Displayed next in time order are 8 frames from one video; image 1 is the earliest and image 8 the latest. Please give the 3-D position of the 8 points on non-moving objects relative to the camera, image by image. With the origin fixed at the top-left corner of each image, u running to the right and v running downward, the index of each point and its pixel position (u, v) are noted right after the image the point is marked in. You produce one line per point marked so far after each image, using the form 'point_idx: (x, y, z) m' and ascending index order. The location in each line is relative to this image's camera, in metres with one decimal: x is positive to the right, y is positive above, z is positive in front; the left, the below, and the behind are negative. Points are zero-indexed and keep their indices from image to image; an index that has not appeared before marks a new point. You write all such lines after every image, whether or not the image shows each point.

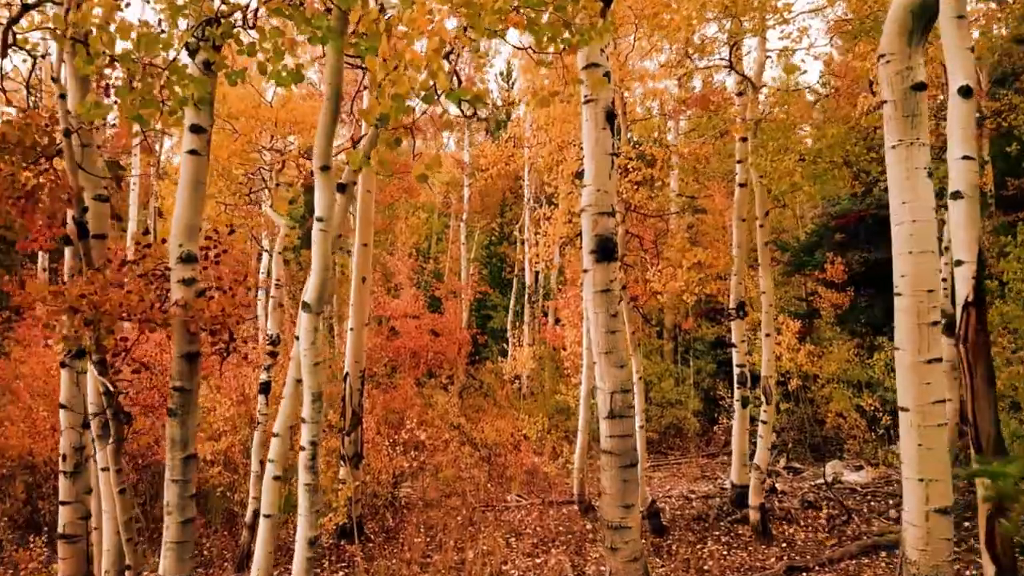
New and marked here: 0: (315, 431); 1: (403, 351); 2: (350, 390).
0: (-1.1, -0.8, +4.2) m
1: (-2.5, -1.4, +16.7) m
2: (-2.2, -1.4, +9.9) m
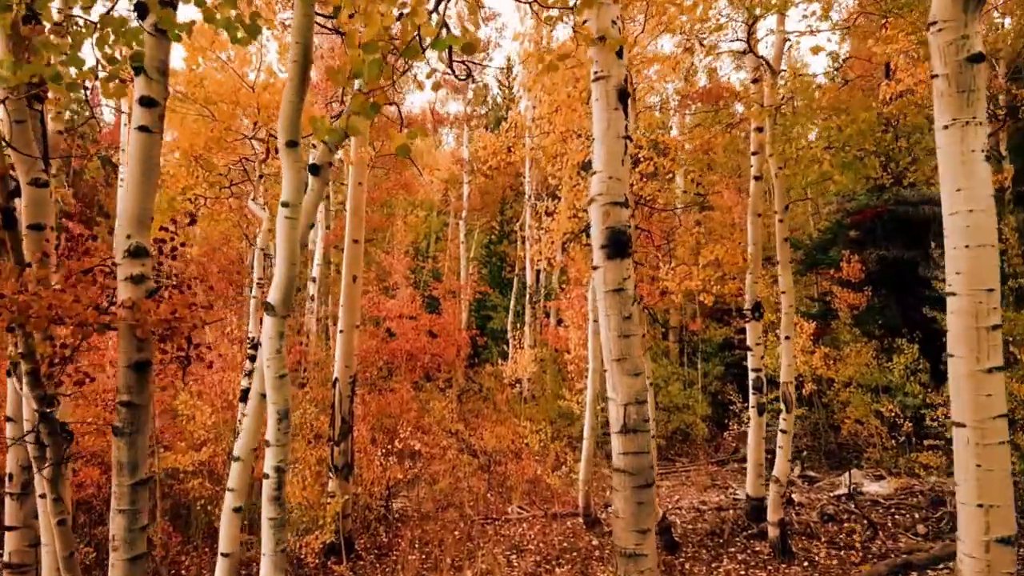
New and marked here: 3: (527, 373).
0: (-1.1, -0.8, +3.6) m
1: (-2.5, -1.4, +16.1) m
2: (-2.1, -1.4, +9.2) m
3: (+0.3, -1.8, +15.3) m
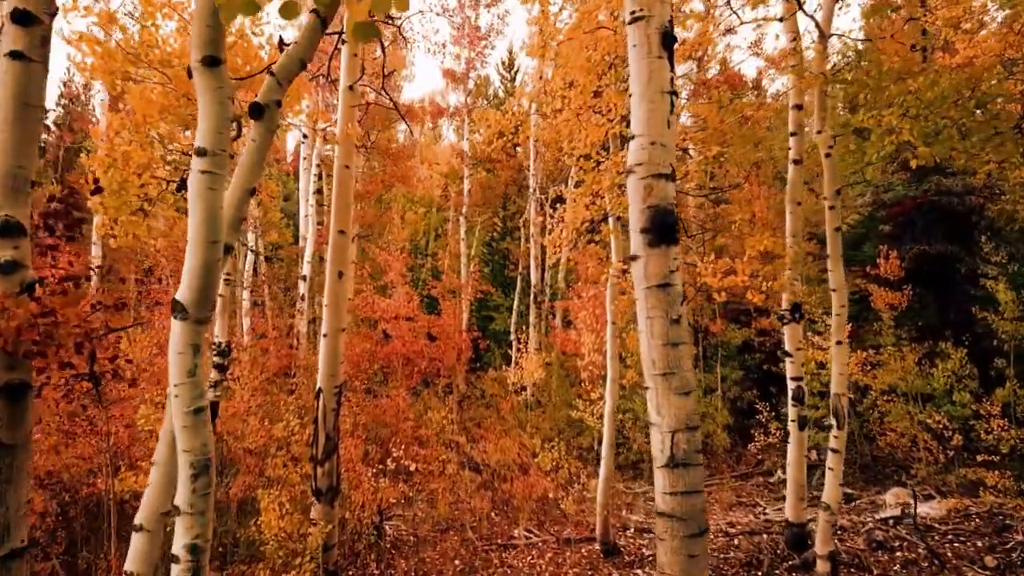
0: (-1.0, -0.8, +2.4) m
1: (-2.4, -1.4, +14.9) m
2: (-2.1, -1.3, +8.0) m
3: (+0.4, -1.7, +14.1) m
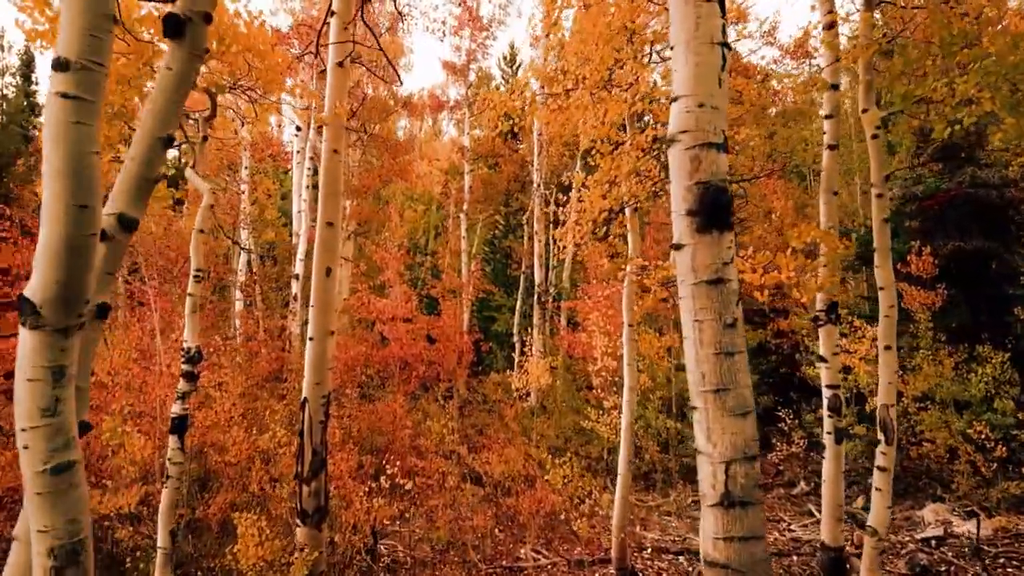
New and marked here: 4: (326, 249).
0: (-0.9, -0.8, +1.6) m
1: (-2.3, -1.4, +14.1) m
2: (-2.0, -1.3, +7.2) m
3: (+0.5, -1.7, +13.3) m
4: (-1.8, +0.4, +7.4) m
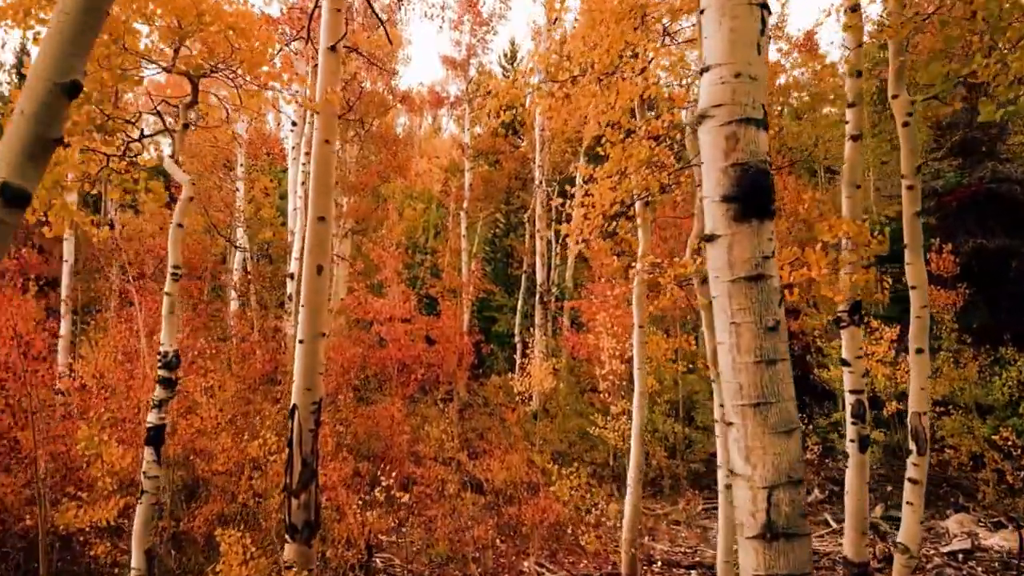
0: (-0.9, -0.8, +1.1) m
1: (-2.2, -1.4, +13.6) m
2: (-1.9, -1.3, +6.7) m
3: (+0.5, -1.7, +12.8) m
4: (-1.8, +0.4, +6.9) m
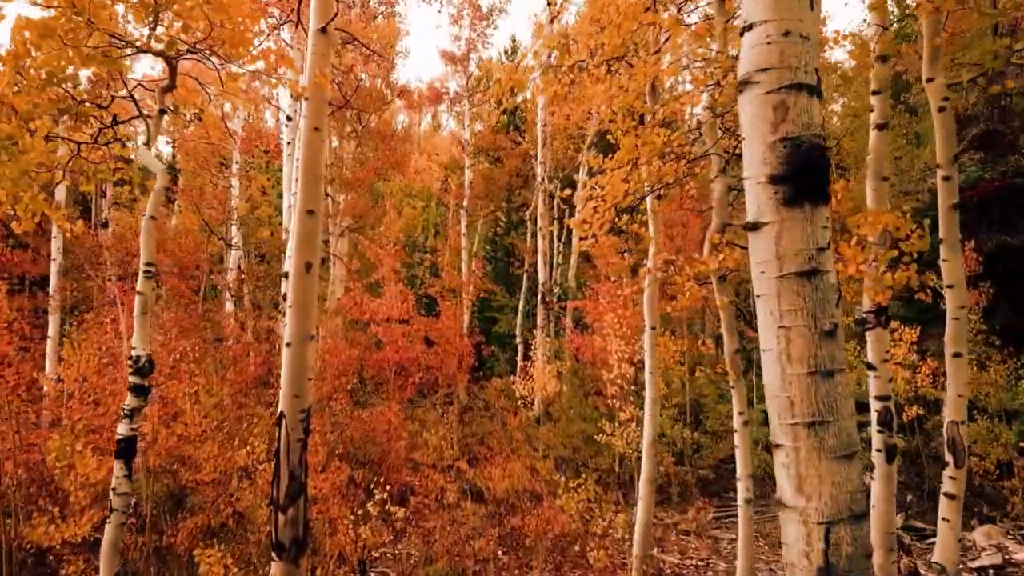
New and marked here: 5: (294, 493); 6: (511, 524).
0: (-0.9, -0.7, +0.6) m
1: (-2.2, -1.4, +13.1) m
2: (-1.9, -1.3, +6.3) m
3: (+0.5, -1.7, +12.3) m
4: (-1.8, +0.4, +6.4) m
5: (-1.8, -1.7, +6.2) m
6: (0.0, -3.1, +9.6) m
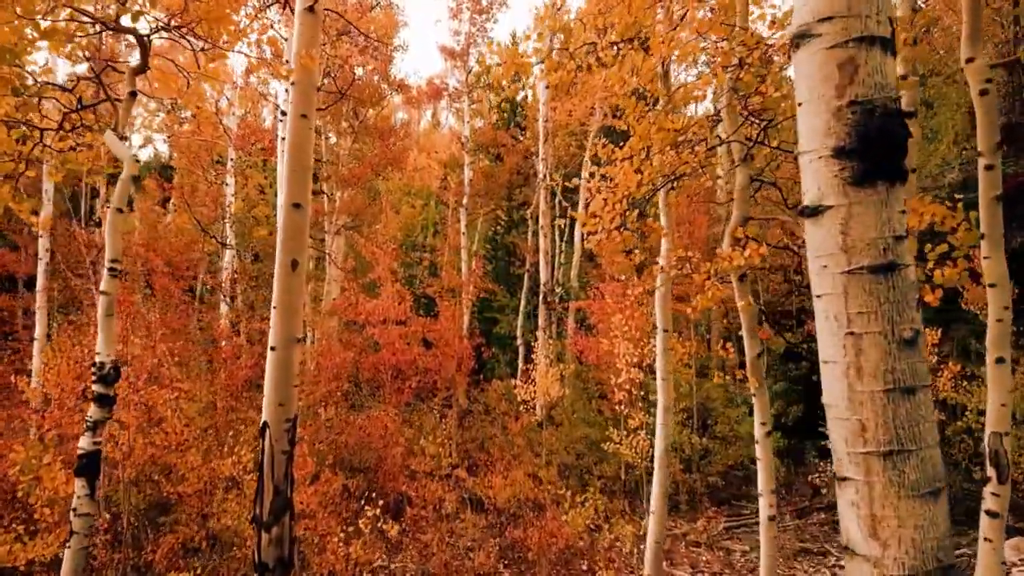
0: (-0.9, -0.7, +0.2) m
1: (-2.2, -1.3, +12.6) m
2: (-1.9, -1.3, +5.8) m
3: (+0.6, -1.7, +11.9) m
4: (-1.8, +0.4, +5.9) m
5: (-1.8, -1.7, +5.7) m
6: (0.0, -3.1, +9.1) m
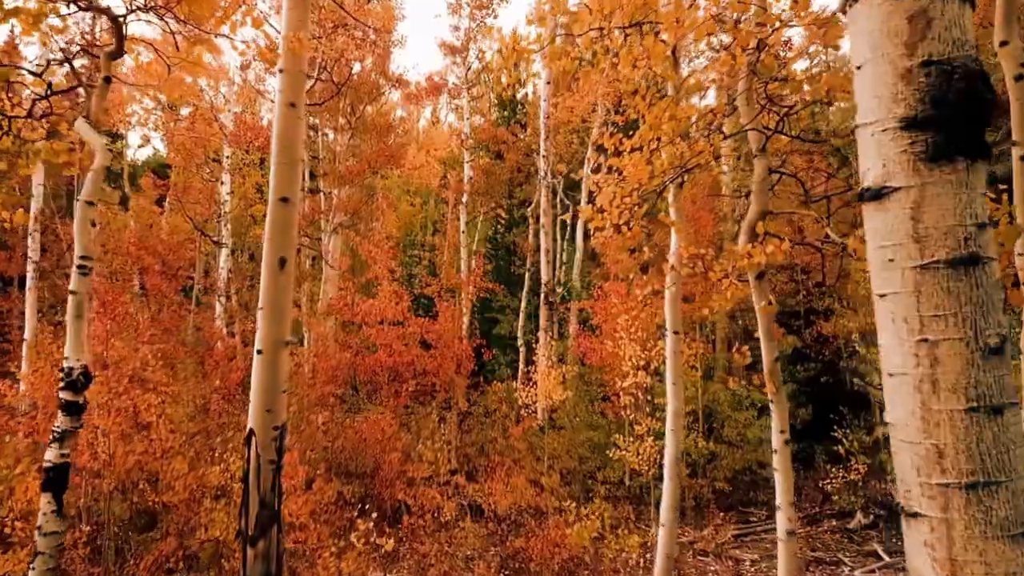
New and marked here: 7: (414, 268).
0: (-0.9, -0.7, -0.2) m
1: (-2.2, -1.3, +12.3) m
2: (-1.9, -1.3, +5.4) m
3: (+0.6, -1.7, +11.5) m
4: (-1.8, +0.4, +5.6) m
5: (-1.8, -1.7, +5.4) m
6: (0.0, -3.0, +8.8) m
7: (-2.6, +0.5, +19.4) m
